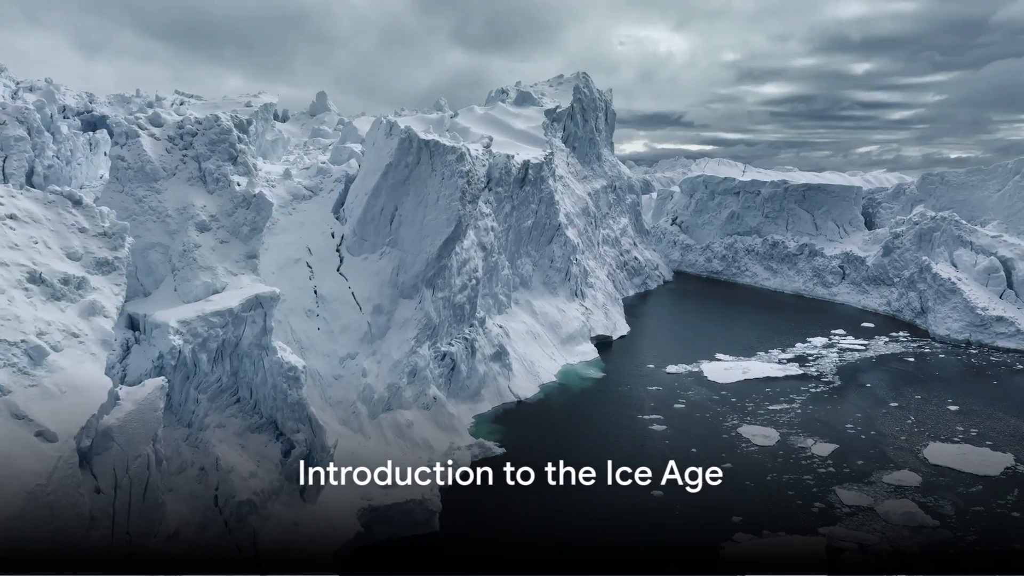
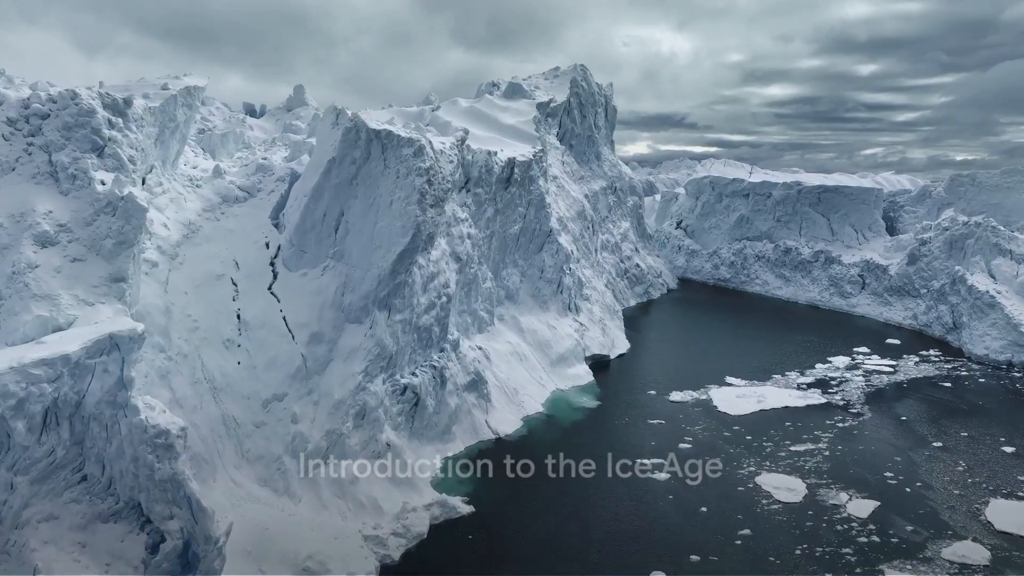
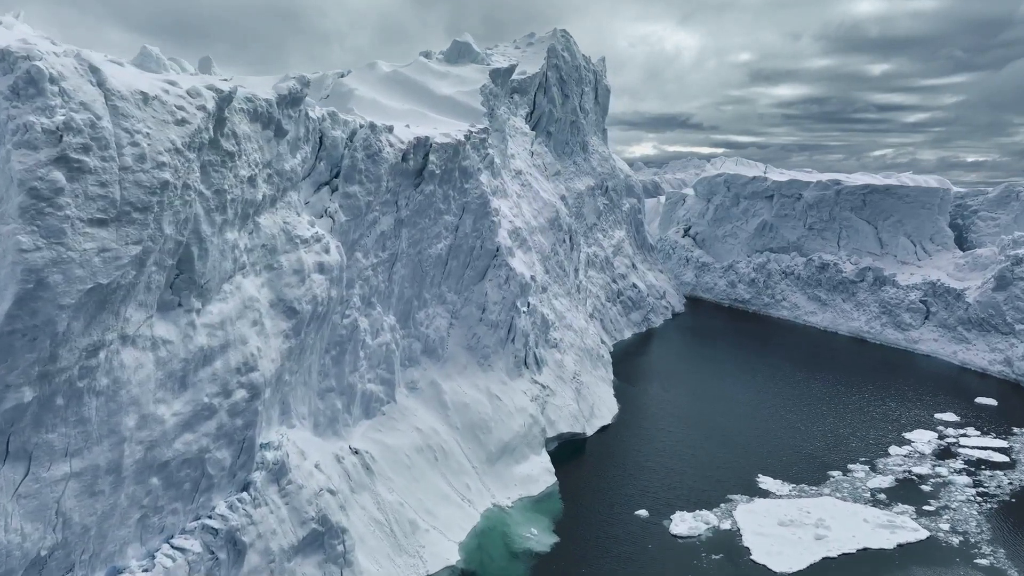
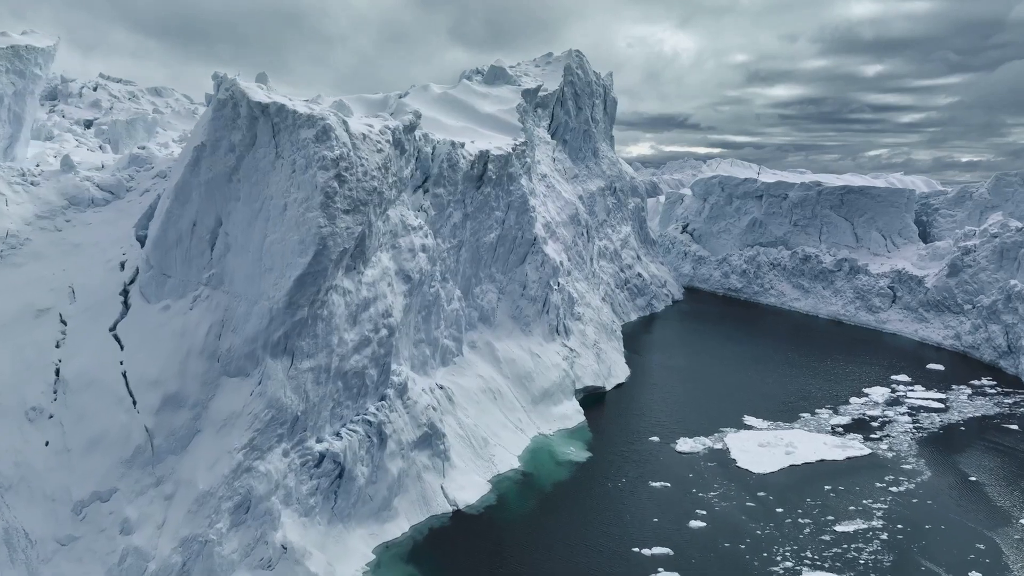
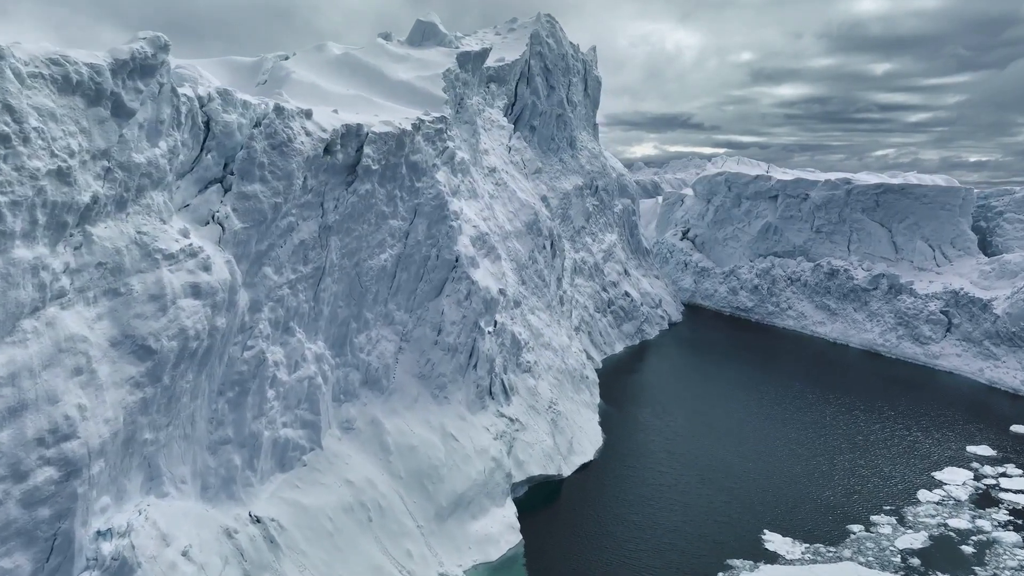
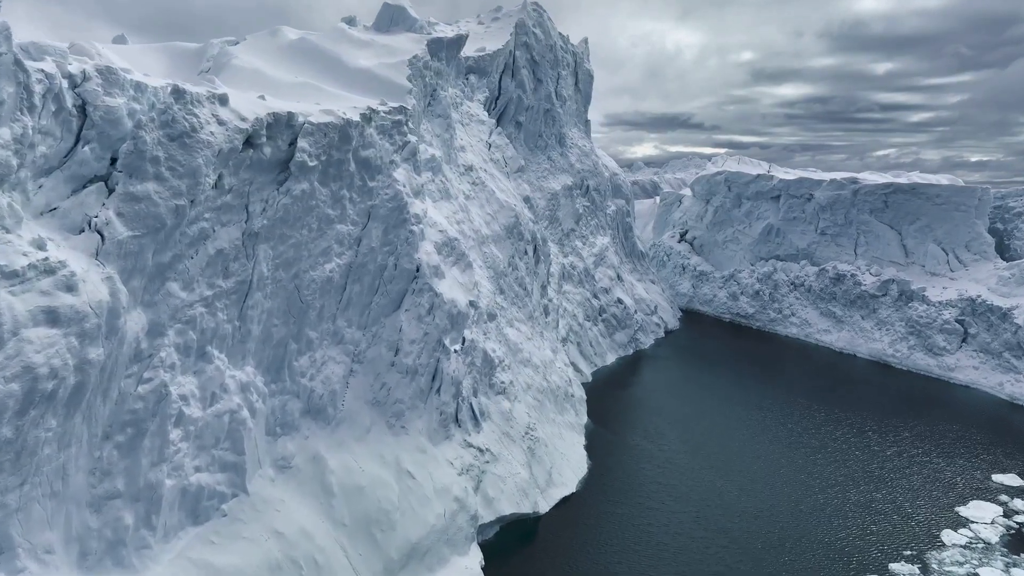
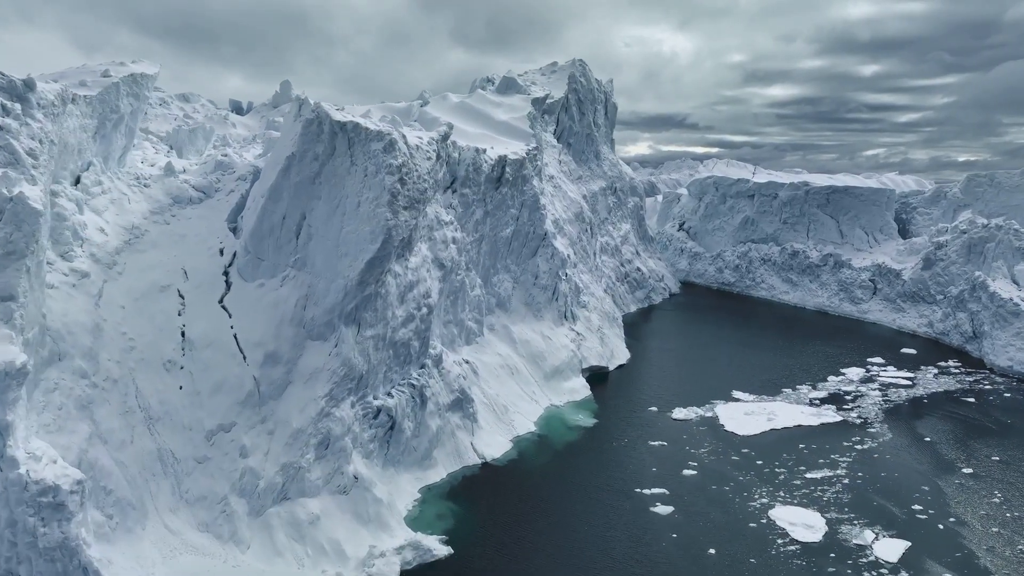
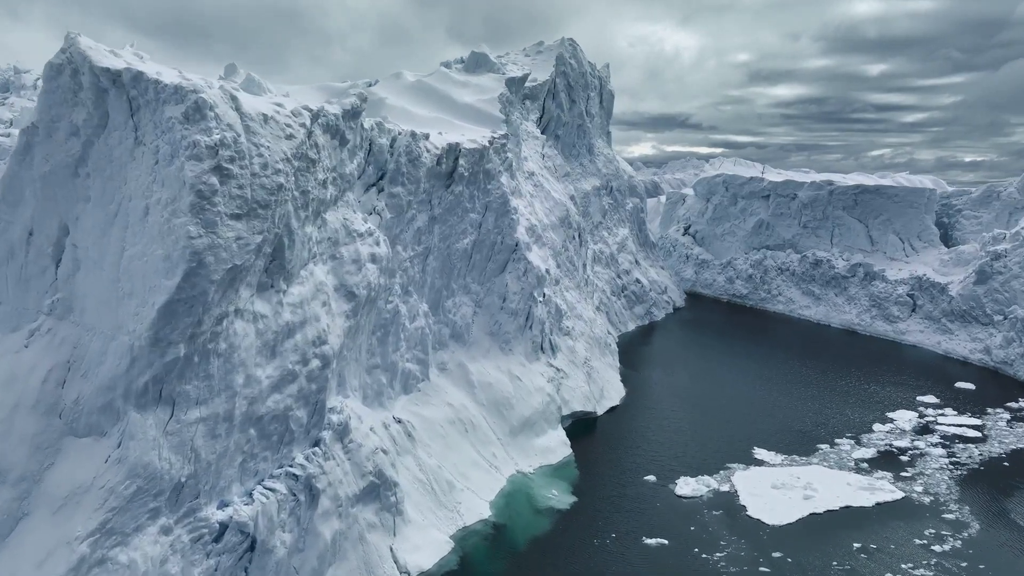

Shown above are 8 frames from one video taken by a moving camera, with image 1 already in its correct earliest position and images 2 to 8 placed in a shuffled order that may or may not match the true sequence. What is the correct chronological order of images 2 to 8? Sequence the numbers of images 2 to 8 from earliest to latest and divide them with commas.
2, 7, 4, 8, 3, 5, 6
